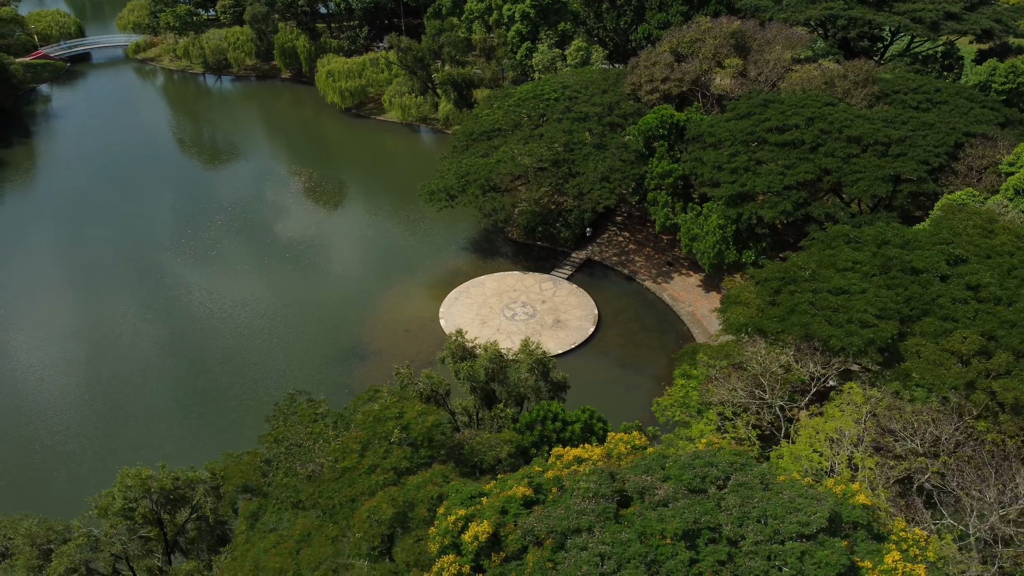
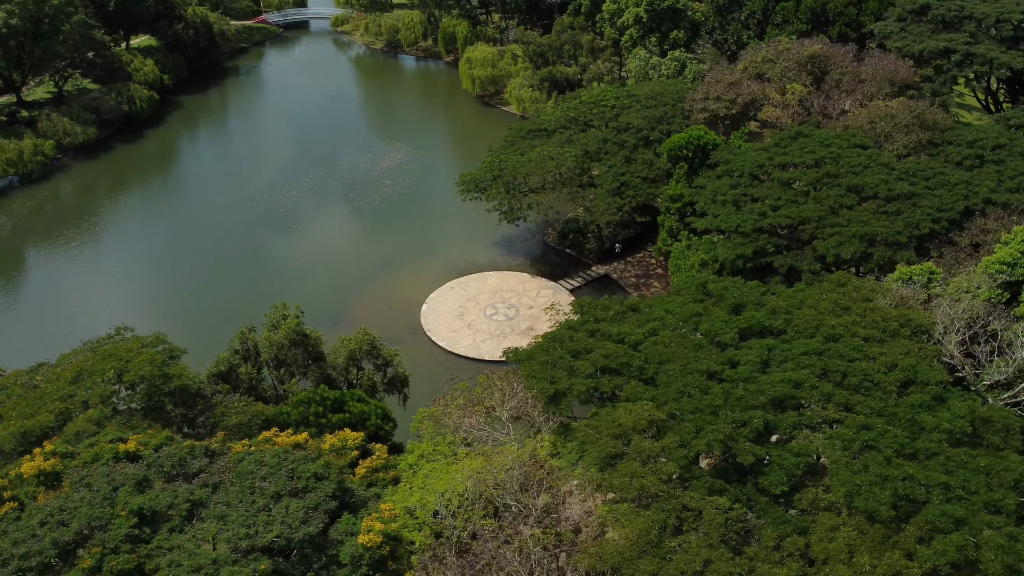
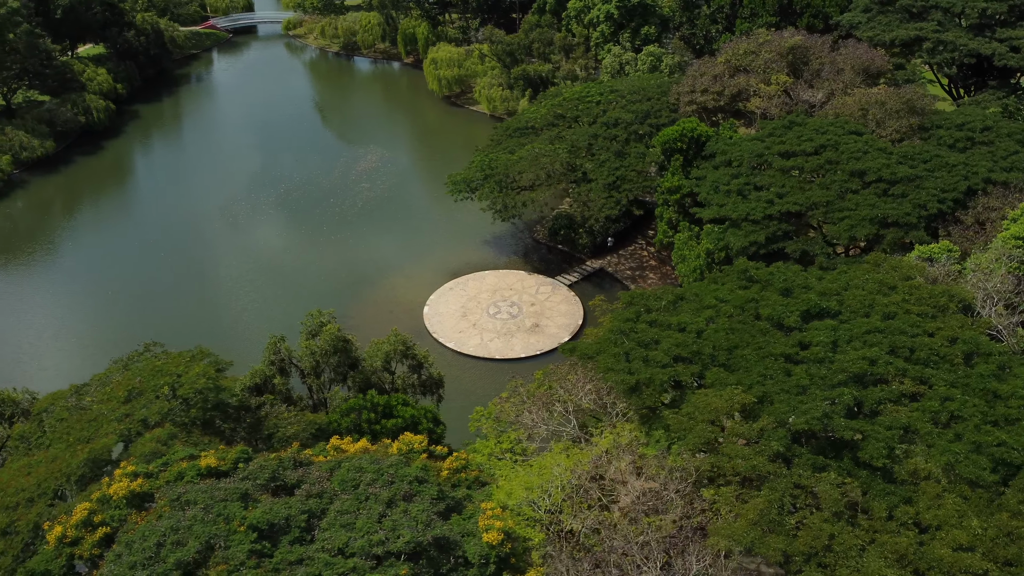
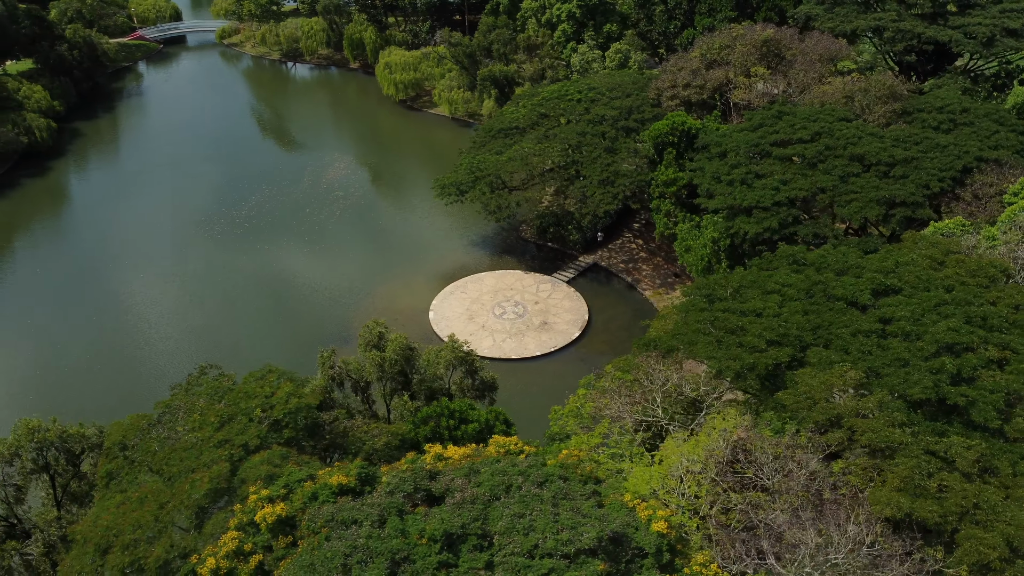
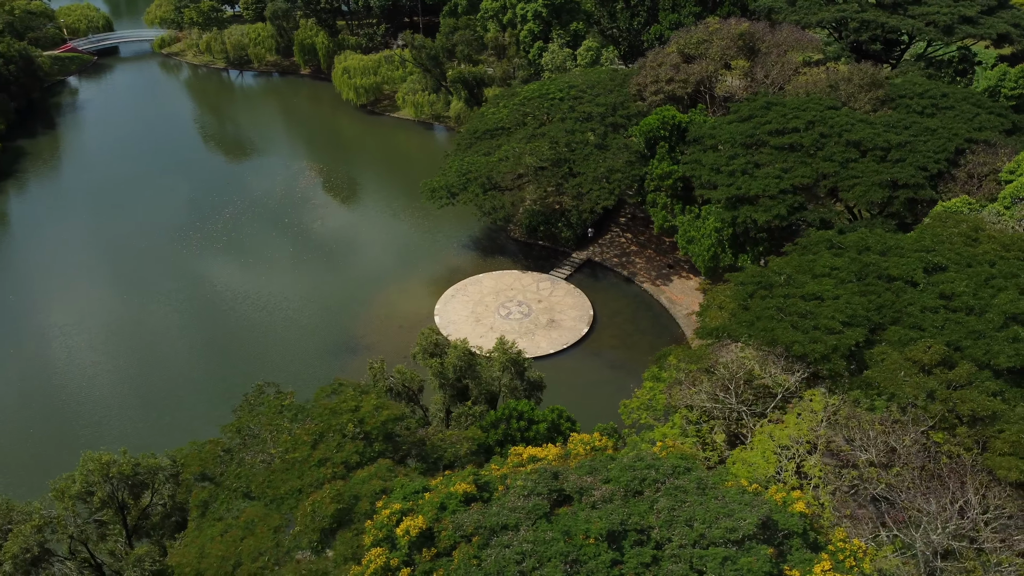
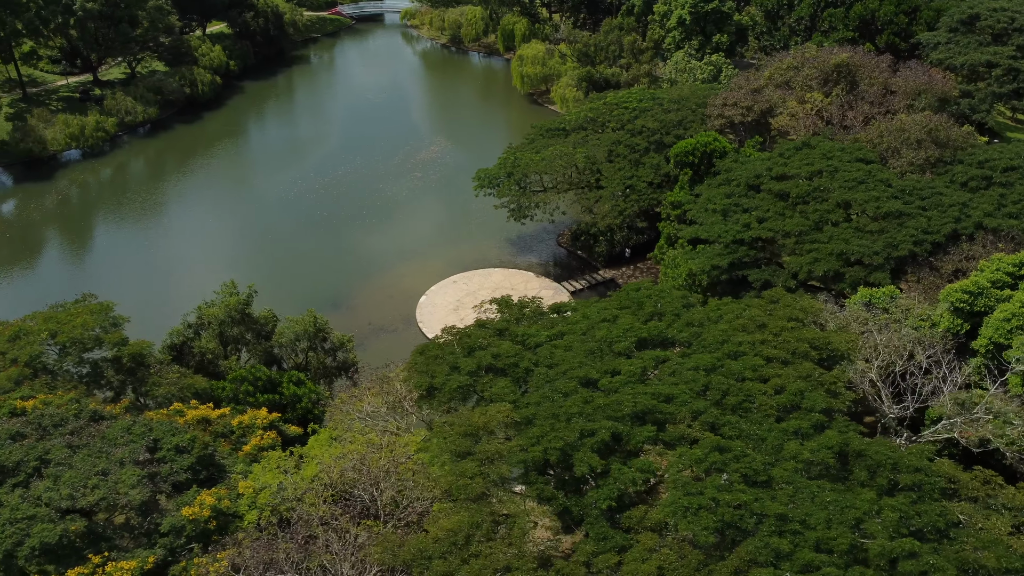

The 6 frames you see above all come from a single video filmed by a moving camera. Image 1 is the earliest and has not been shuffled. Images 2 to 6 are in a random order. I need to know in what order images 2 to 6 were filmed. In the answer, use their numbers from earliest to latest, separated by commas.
5, 4, 3, 2, 6
